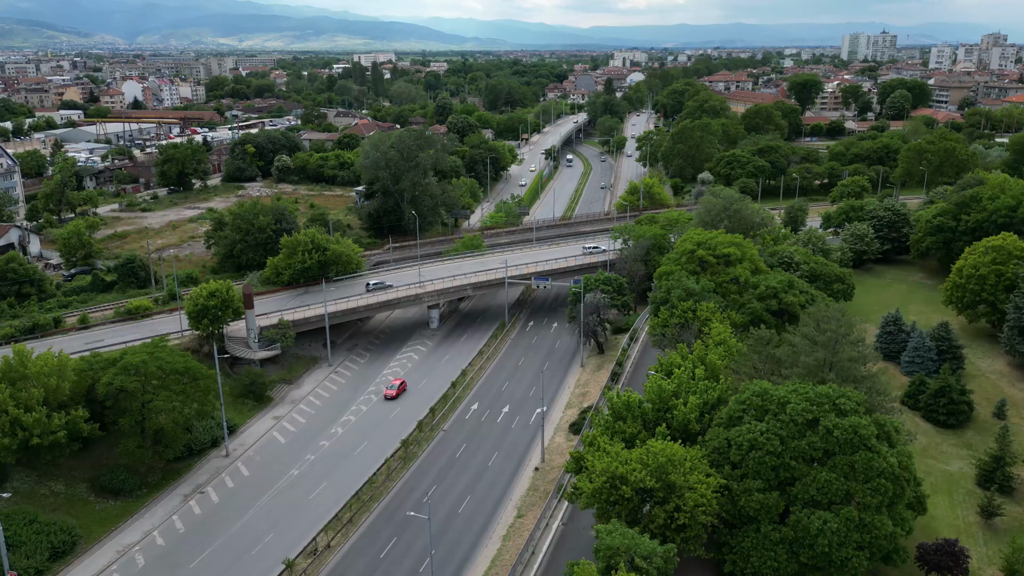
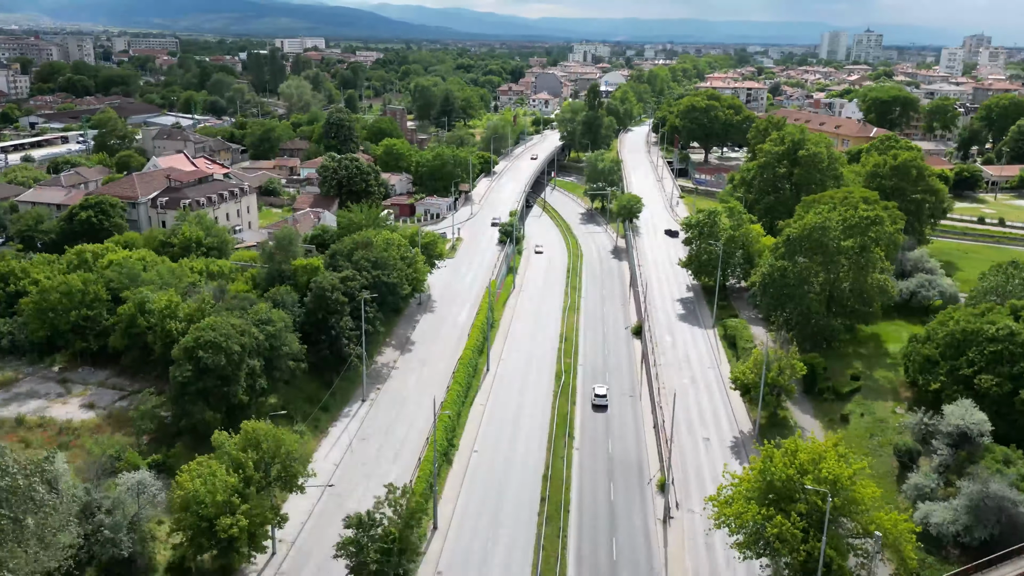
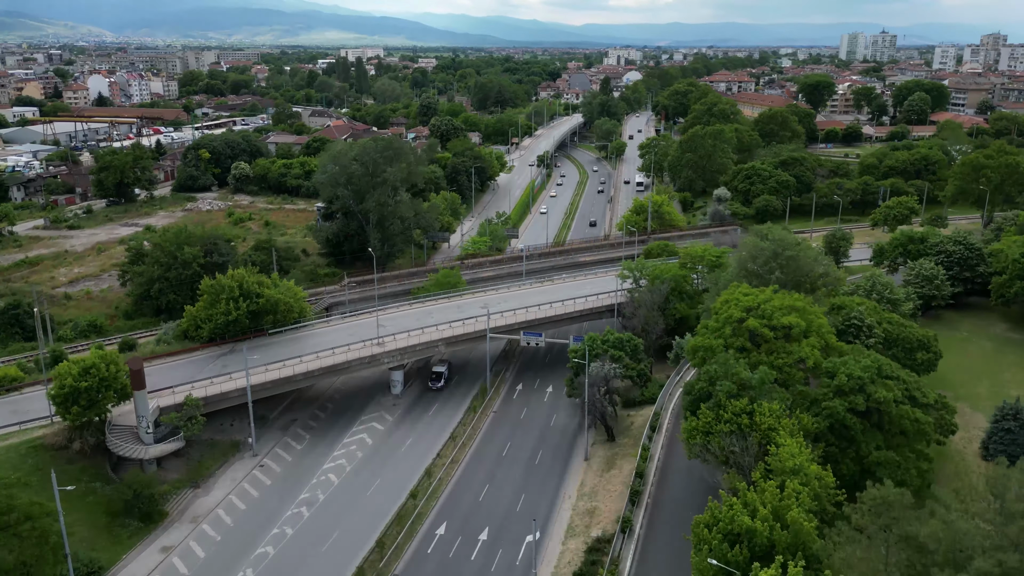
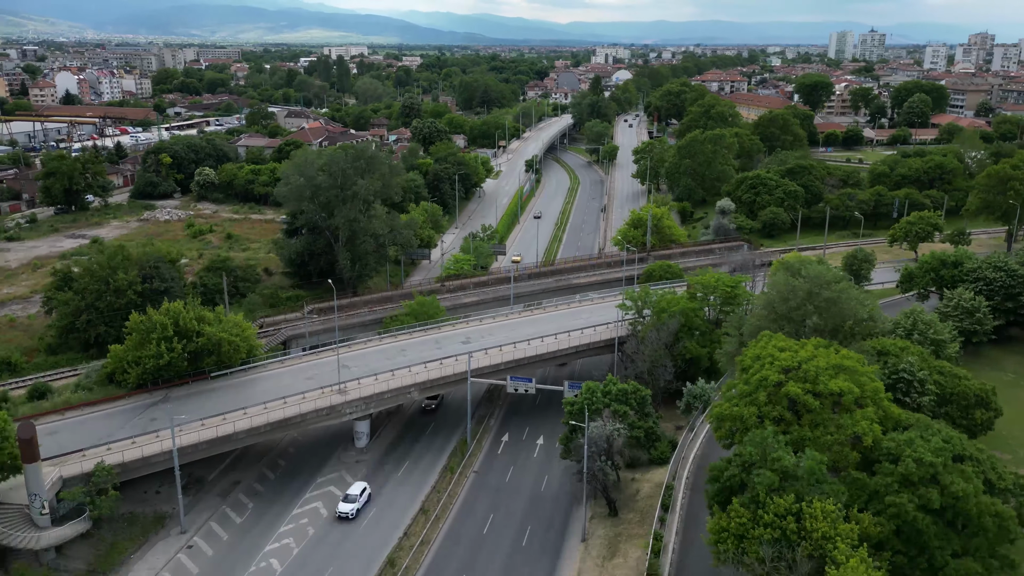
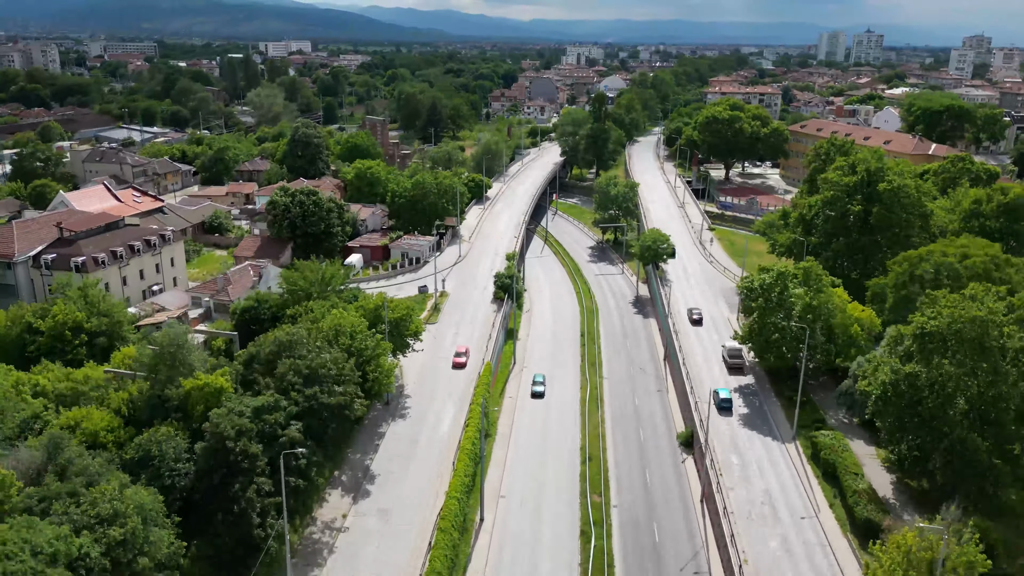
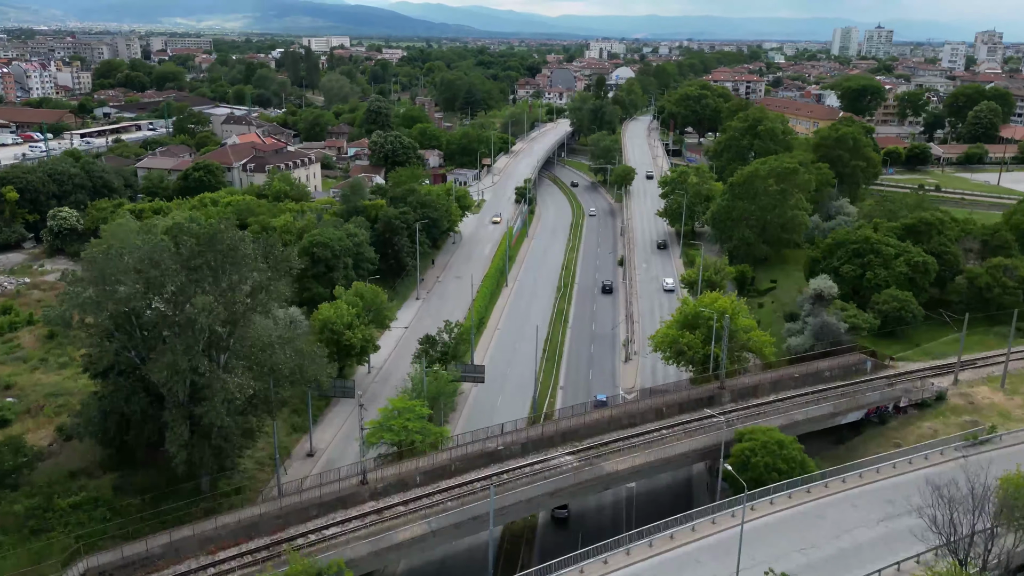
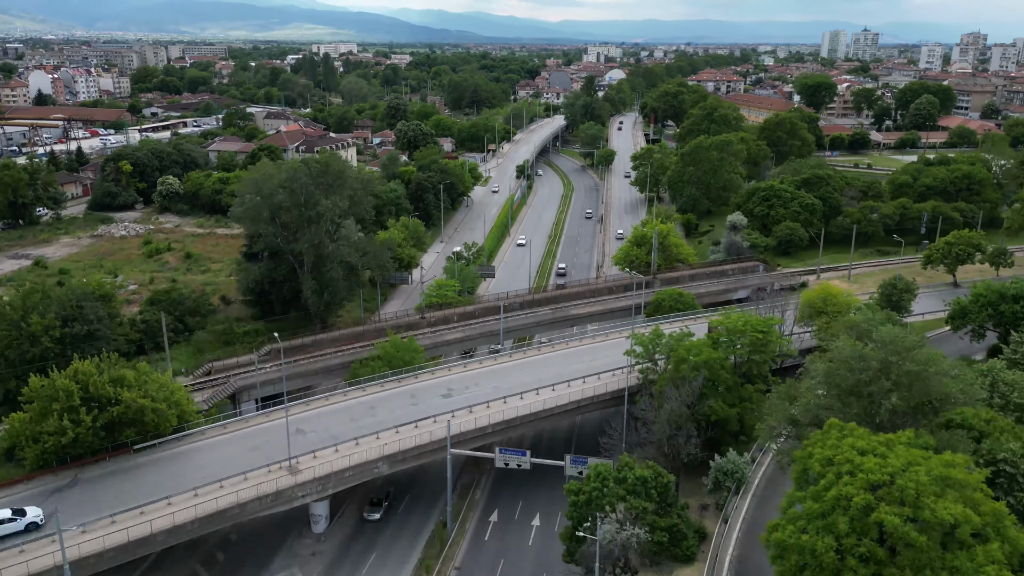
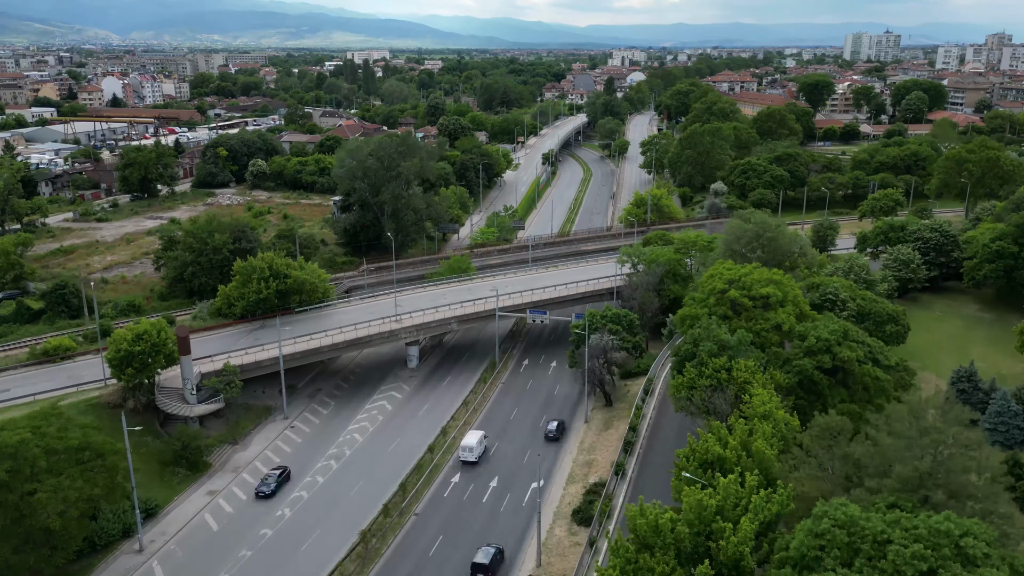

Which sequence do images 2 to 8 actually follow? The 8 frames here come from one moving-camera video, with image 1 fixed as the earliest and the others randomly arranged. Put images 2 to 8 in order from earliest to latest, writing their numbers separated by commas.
8, 3, 4, 7, 6, 2, 5
